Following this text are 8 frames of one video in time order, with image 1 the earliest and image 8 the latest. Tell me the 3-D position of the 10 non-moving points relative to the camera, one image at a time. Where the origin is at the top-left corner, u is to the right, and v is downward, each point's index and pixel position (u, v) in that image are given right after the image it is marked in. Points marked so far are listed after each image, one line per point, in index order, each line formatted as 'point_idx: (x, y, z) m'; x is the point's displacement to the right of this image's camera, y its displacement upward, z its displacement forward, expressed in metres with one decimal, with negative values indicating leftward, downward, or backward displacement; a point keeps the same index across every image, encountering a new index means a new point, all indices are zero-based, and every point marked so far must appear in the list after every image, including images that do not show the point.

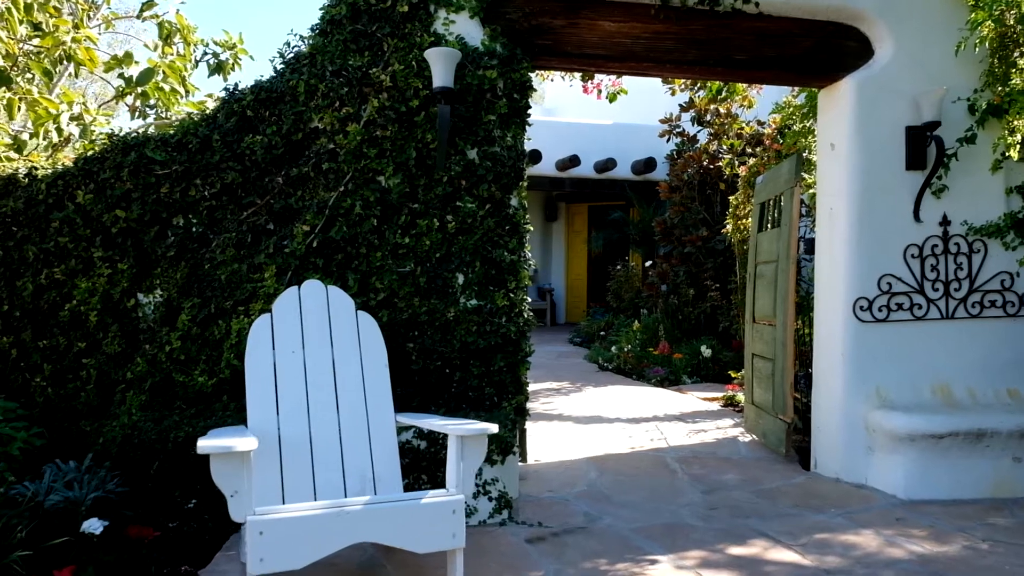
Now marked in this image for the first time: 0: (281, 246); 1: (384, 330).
0: (-0.8, +0.1, +3.2) m
1: (-0.4, -0.1, +3.2) m
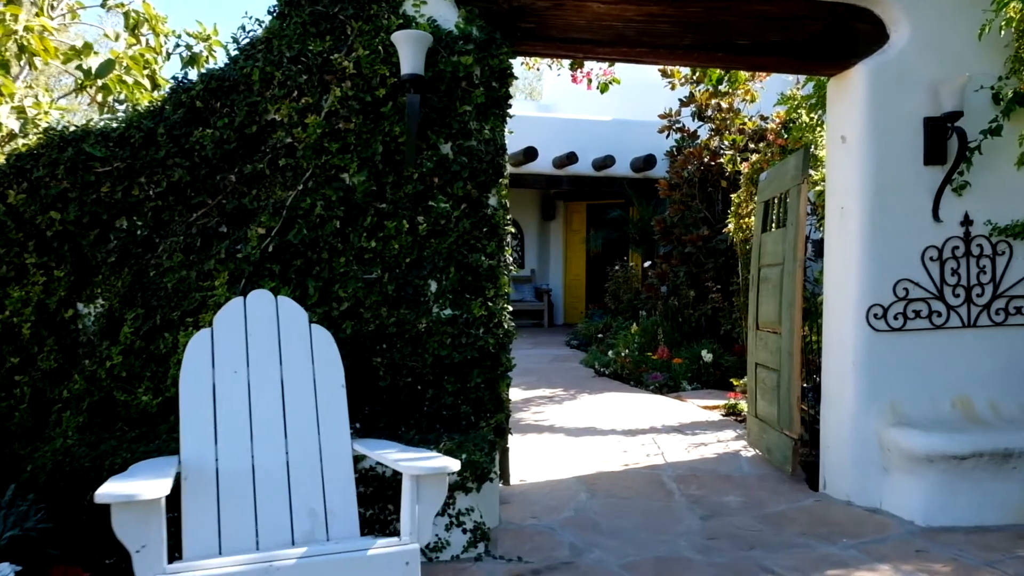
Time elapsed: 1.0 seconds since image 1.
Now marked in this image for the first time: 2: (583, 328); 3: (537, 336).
0: (-0.8, +0.1, +2.9) m
1: (-0.5, -0.2, +2.9) m
2: (+0.8, -0.4, +10.2) m
3: (+0.3, -0.6, +11.4) m
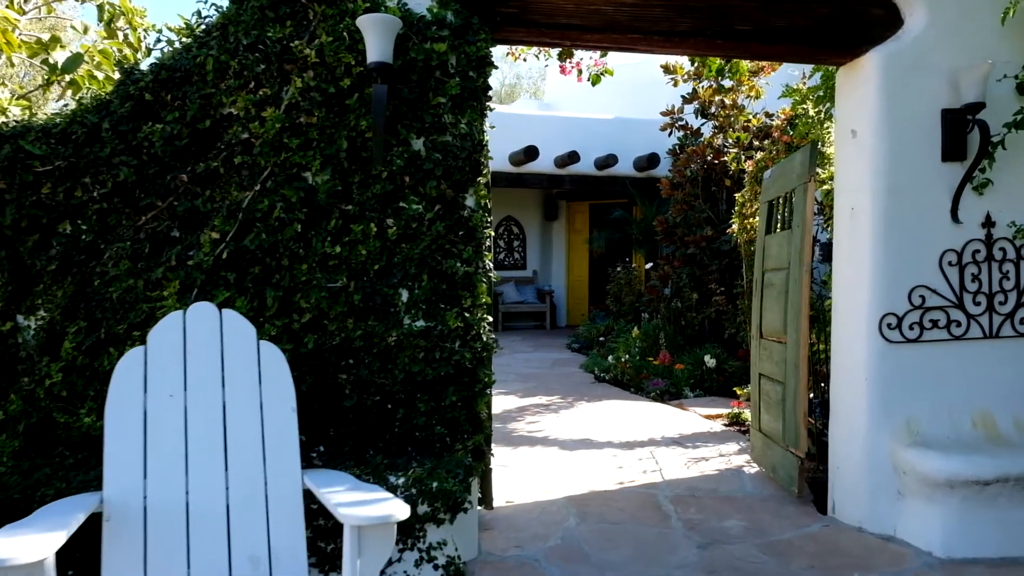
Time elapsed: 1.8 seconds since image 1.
0: (-0.9, +0.1, +2.6) m
1: (-0.6, -0.2, +2.6) m
2: (+0.8, -0.4, +9.9) m
3: (+0.3, -0.6, +11.1) m
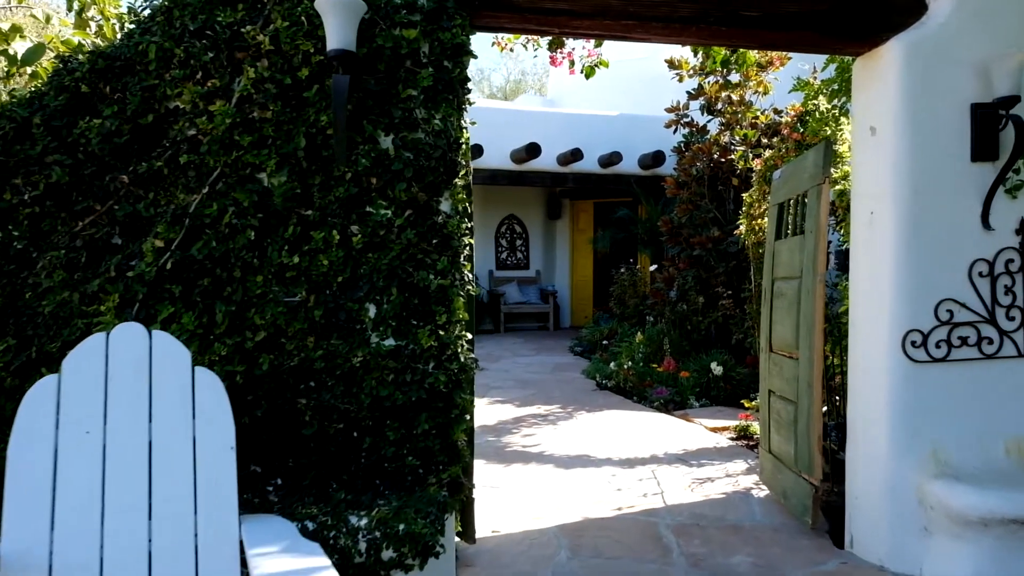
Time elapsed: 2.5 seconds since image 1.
0: (-1.0, +0.1, +2.3) m
1: (-0.6, -0.2, +2.4) m
2: (+0.8, -0.5, +9.6) m
3: (+0.3, -0.6, +10.8) m
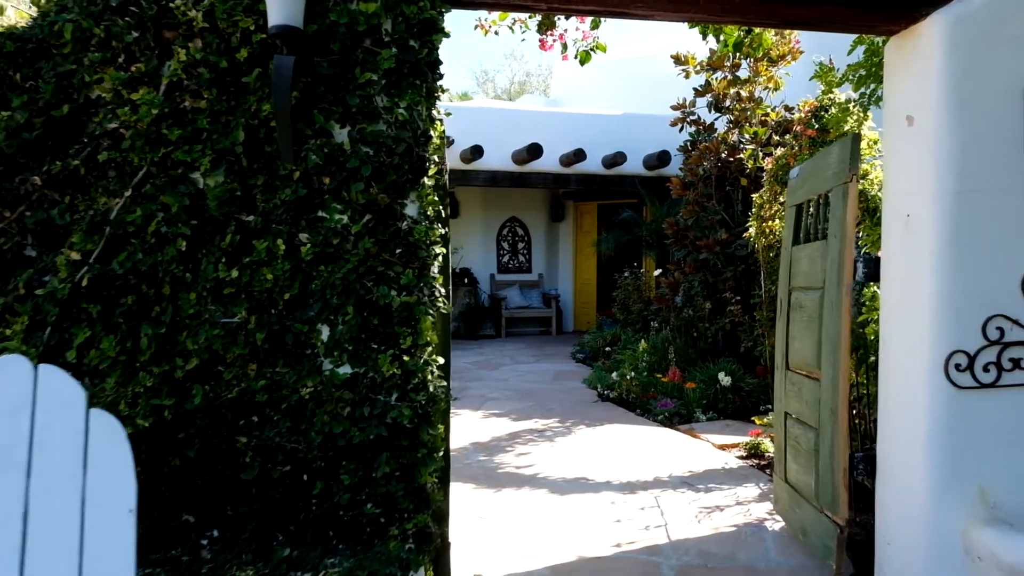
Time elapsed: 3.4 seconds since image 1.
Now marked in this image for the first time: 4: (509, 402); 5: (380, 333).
0: (-1.0, 0.0, +2.0) m
1: (-0.7, -0.3, +2.0) m
2: (+0.8, -0.5, +9.3) m
3: (+0.3, -0.7, +10.5) m
4: (0.0, -0.8, +6.6) m
5: (-0.3, -0.1, +2.1) m
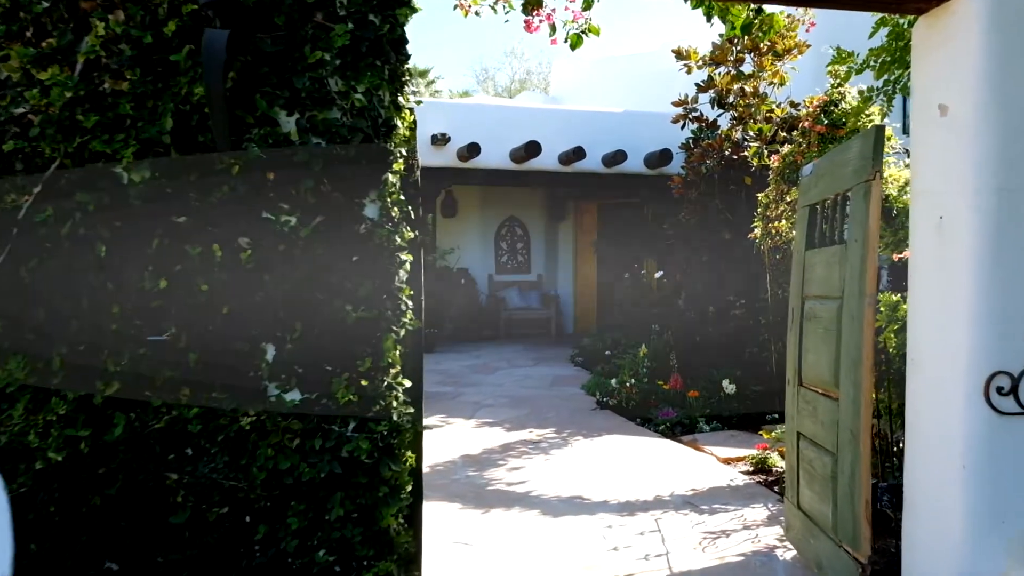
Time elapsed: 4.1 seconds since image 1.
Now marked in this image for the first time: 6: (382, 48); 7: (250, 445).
0: (-1.1, 0.0, +1.7) m
1: (-0.7, -0.3, +1.7) m
2: (+0.7, -0.5, +9.0) m
3: (+0.3, -0.7, +10.2) m
4: (-0.1, -0.8, +6.3) m
5: (-0.3, -0.1, +1.8) m
6: (-0.2, +0.5, +1.8) m
7: (-0.5, -0.3, +1.7) m
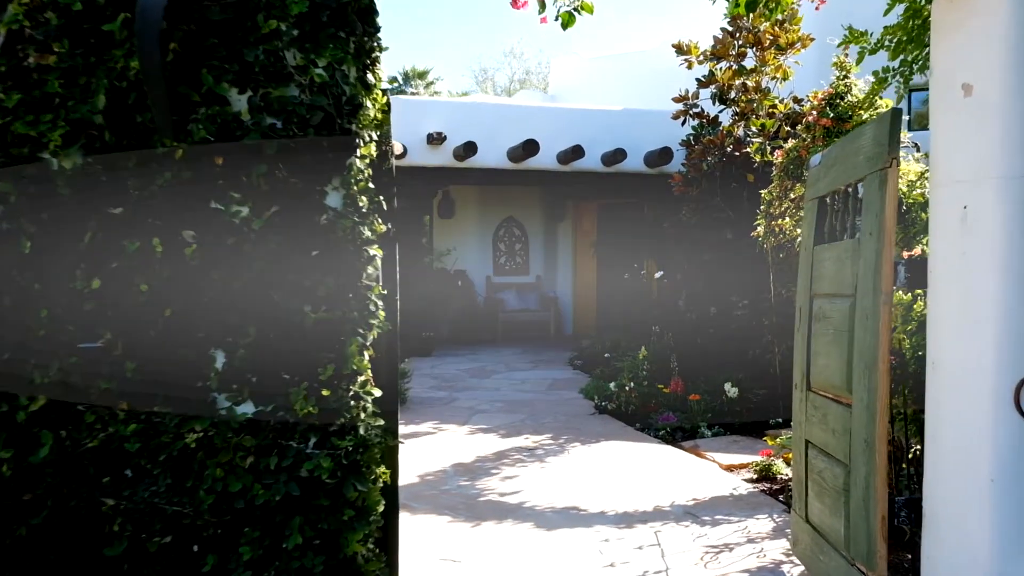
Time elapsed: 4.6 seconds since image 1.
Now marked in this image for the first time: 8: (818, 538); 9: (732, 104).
0: (-1.1, 0.0, +1.5) m
1: (-0.7, -0.3, +1.5) m
2: (+0.7, -0.5, +8.8) m
3: (+0.3, -0.7, +10.0) m
4: (-0.1, -0.8, +6.1) m
5: (-0.4, -0.1, +1.6) m
6: (-0.3, +0.5, +1.6) m
7: (-0.5, -0.3, +1.6) m
8: (+0.9, -0.7, +2.6) m
9: (+1.5, +1.3, +6.6) m
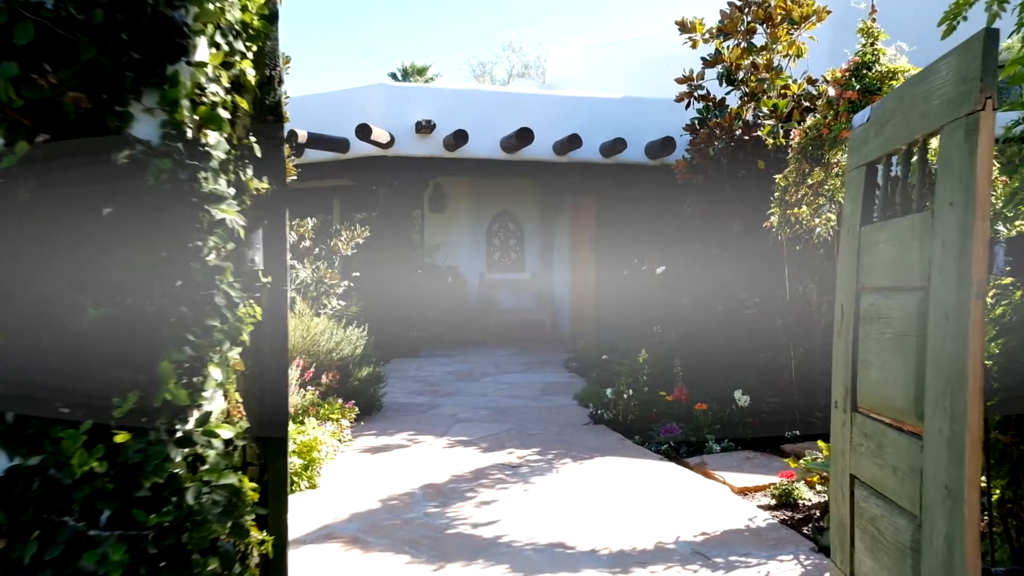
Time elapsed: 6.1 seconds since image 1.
0: (-1.2, 0.0, +0.9) m
1: (-0.8, -0.3, +0.9) m
2: (+0.6, -0.5, +8.2) m
3: (+0.2, -0.7, +9.4) m
4: (-0.2, -0.8, +5.5) m
5: (-0.5, -0.1, +1.0) m
6: (-0.4, +0.5, +1.0) m
7: (-0.6, -0.3, +1.0) m
8: (+0.8, -0.7, +2.0) m
9: (+1.5, +1.3, +6.0) m
